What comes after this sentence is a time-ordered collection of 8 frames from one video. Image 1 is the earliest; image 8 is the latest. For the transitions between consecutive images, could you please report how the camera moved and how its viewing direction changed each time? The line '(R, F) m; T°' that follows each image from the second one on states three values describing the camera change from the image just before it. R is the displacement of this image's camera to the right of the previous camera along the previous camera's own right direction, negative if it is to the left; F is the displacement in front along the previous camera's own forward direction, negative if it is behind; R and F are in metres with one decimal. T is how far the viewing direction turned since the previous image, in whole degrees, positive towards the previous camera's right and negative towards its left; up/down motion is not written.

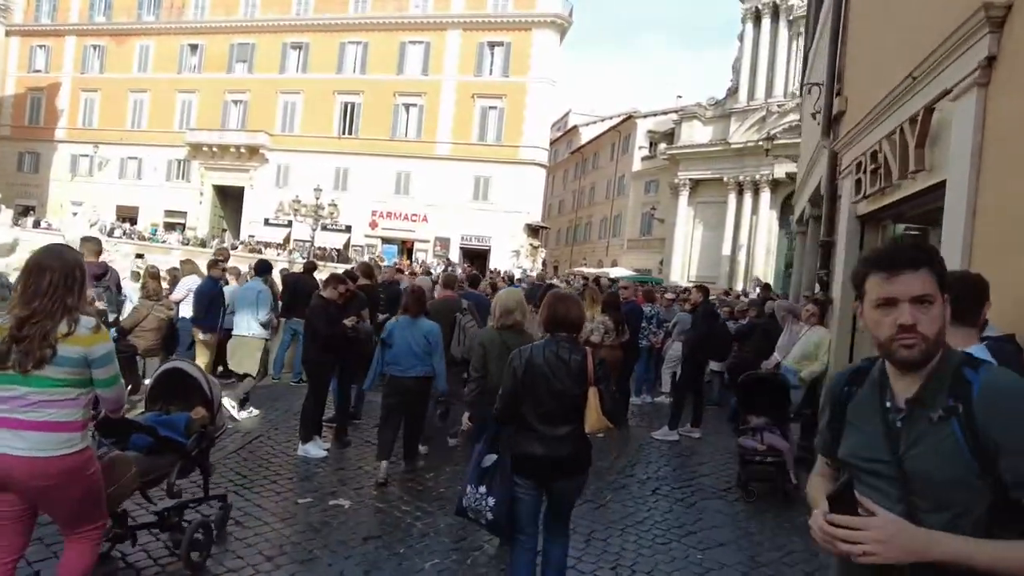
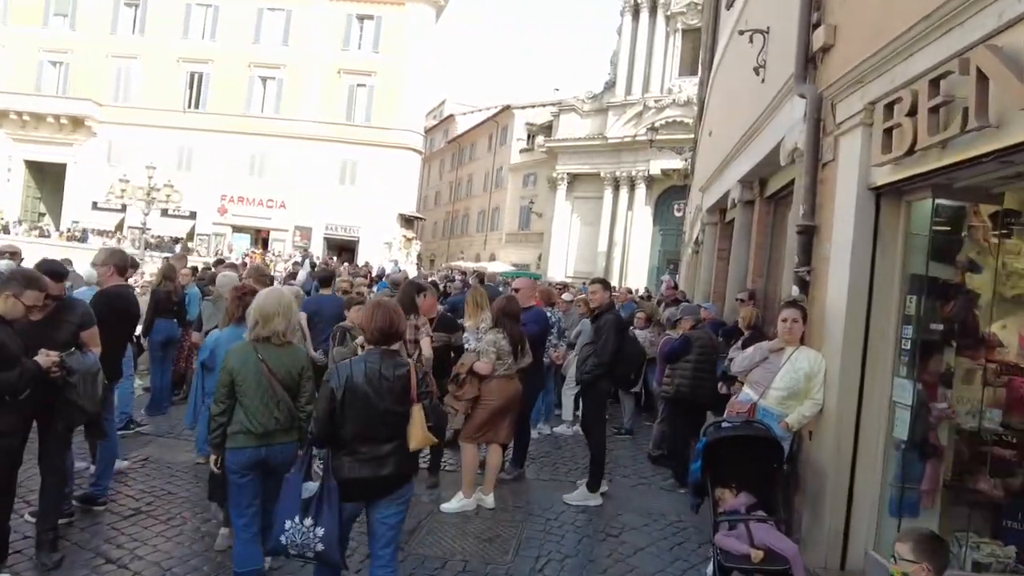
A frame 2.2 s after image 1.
(+0.2, +2.7) m; +11°
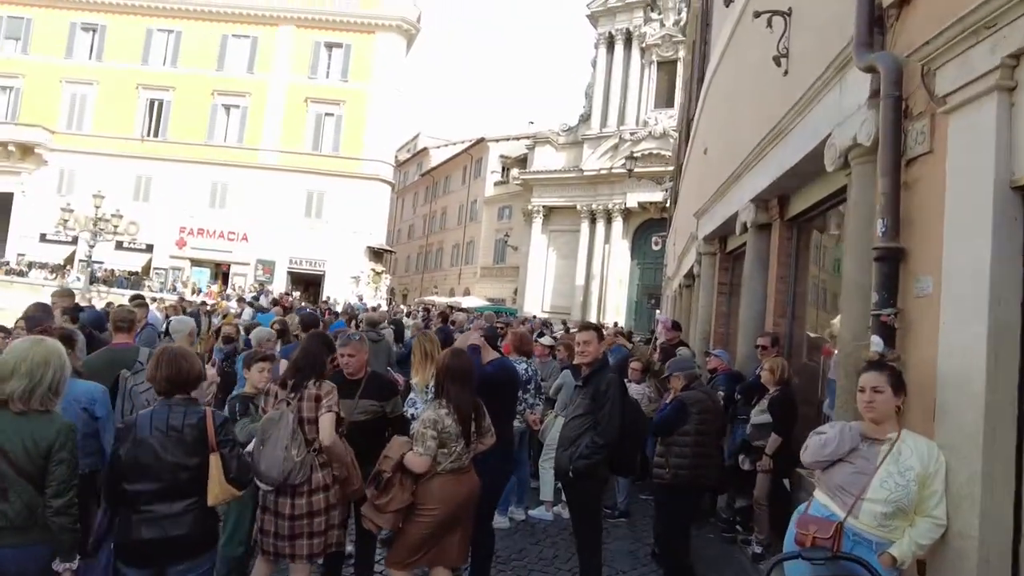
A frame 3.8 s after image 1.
(+0.1, +1.8) m; +2°
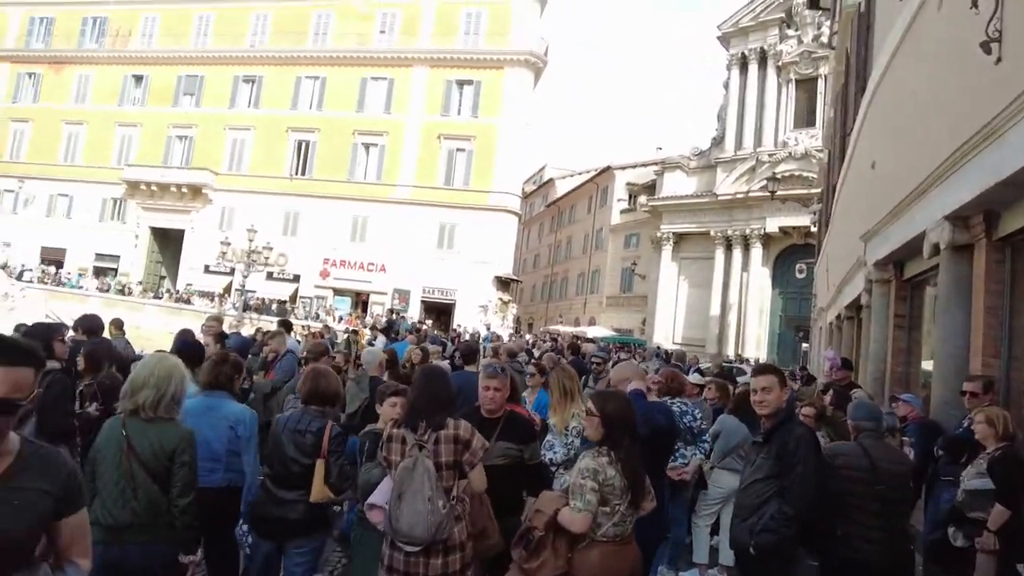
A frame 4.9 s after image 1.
(-0.2, +0.6) m; -11°
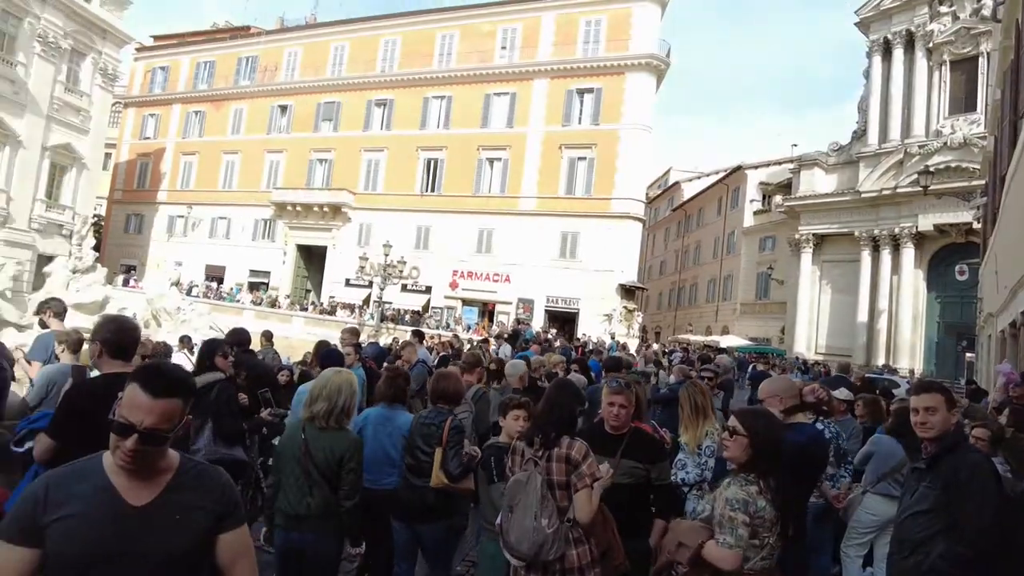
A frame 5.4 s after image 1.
(0.0, +0.1) m; -11°
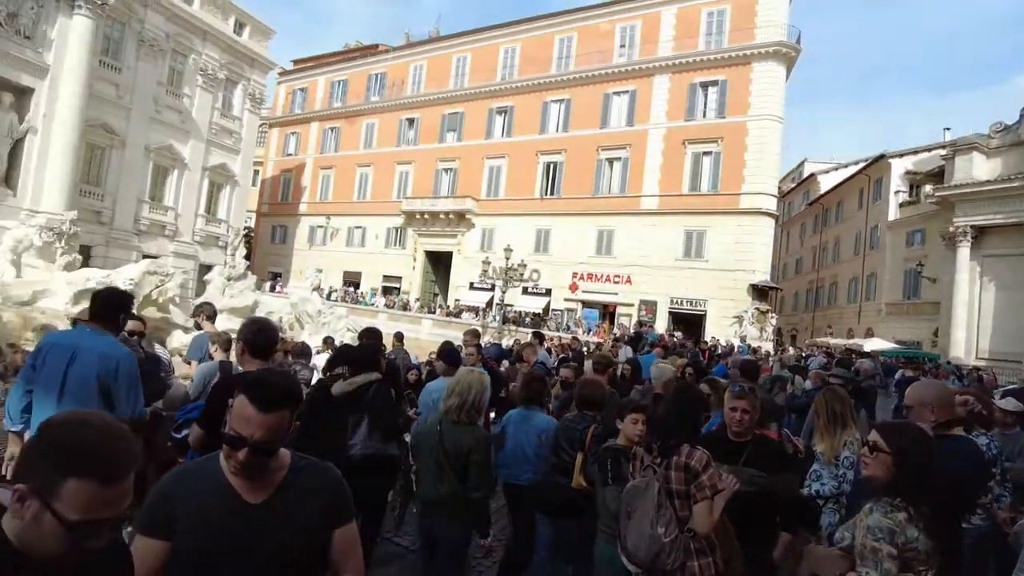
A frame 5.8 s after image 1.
(+0.1, 0.0) m; -11°
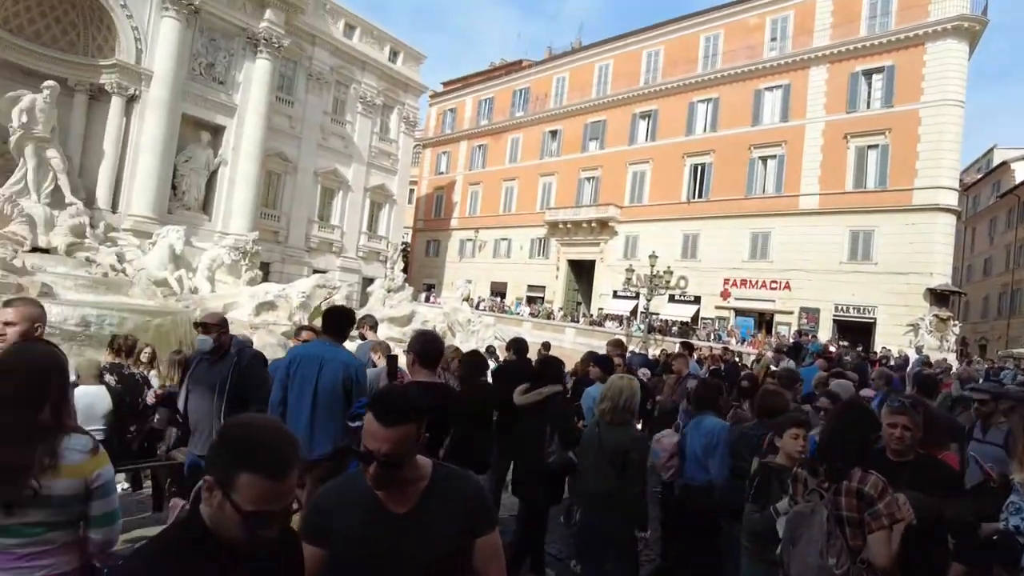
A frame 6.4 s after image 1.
(0.0, 0.0) m; -12°
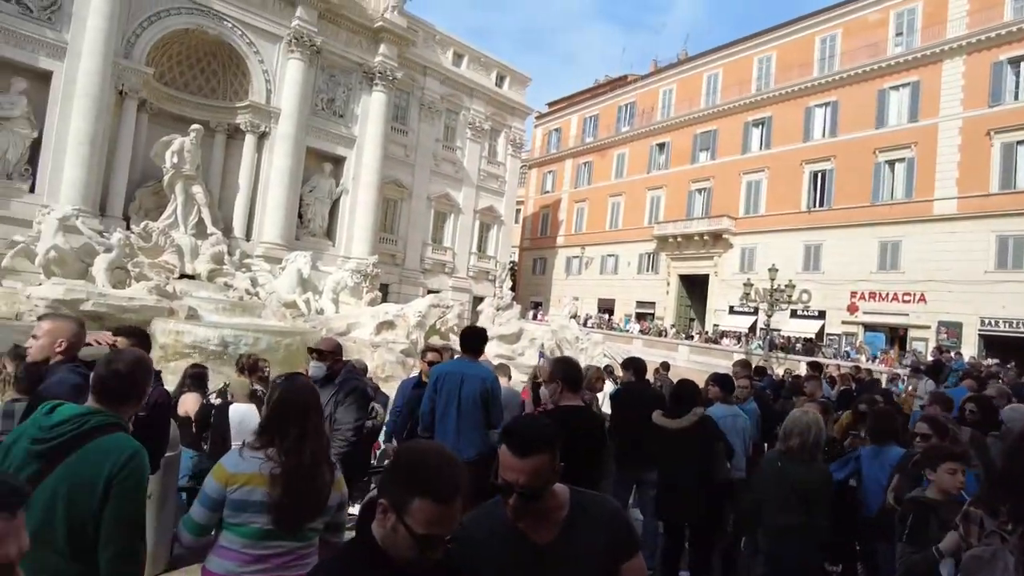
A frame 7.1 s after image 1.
(-0.1, 0.0) m; -9°
